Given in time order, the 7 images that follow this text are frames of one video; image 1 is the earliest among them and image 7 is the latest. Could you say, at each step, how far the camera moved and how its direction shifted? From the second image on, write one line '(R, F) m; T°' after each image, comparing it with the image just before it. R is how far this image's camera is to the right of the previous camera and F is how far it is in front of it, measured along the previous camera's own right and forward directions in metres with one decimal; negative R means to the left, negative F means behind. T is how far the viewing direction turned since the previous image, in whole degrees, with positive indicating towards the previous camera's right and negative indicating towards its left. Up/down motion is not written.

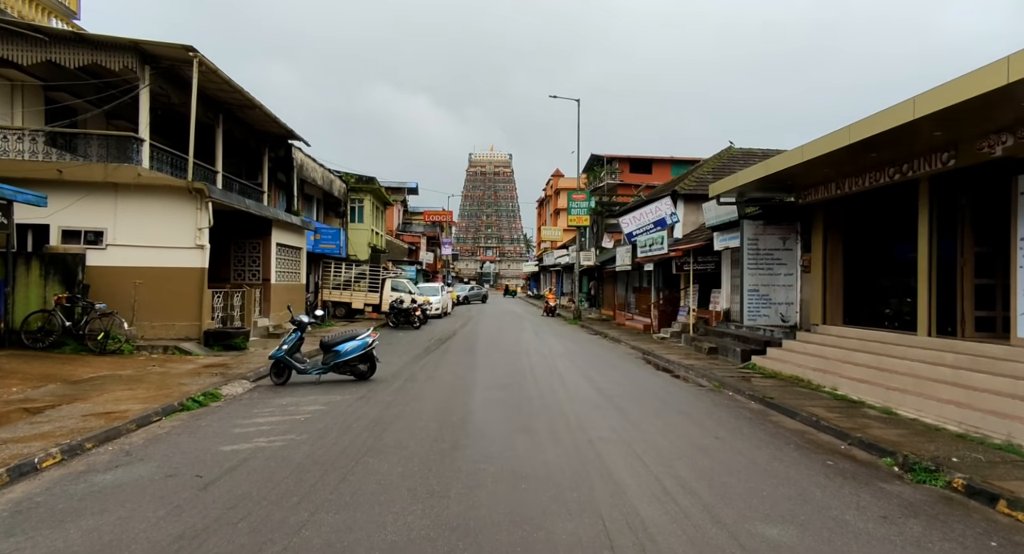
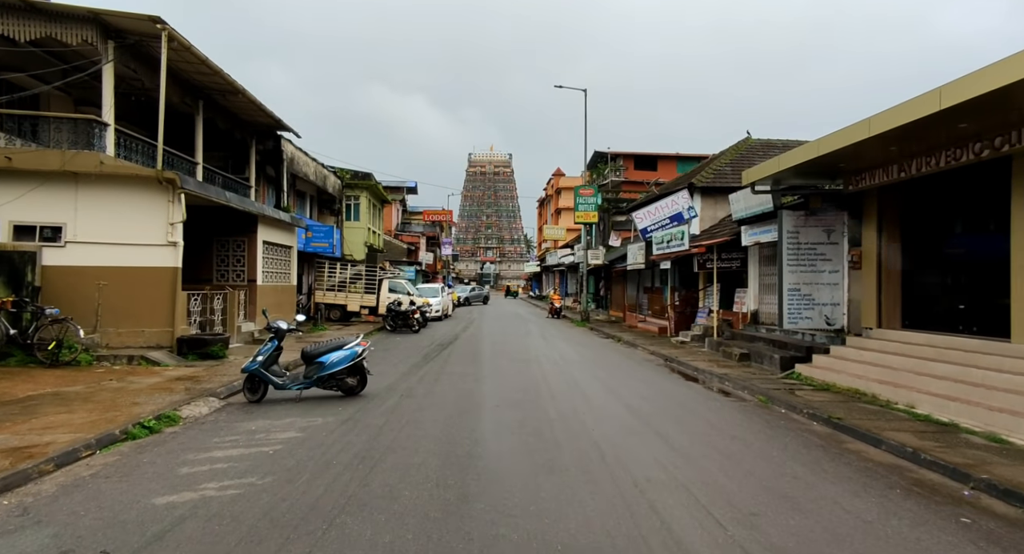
(-0.2, +1.5) m; 0°
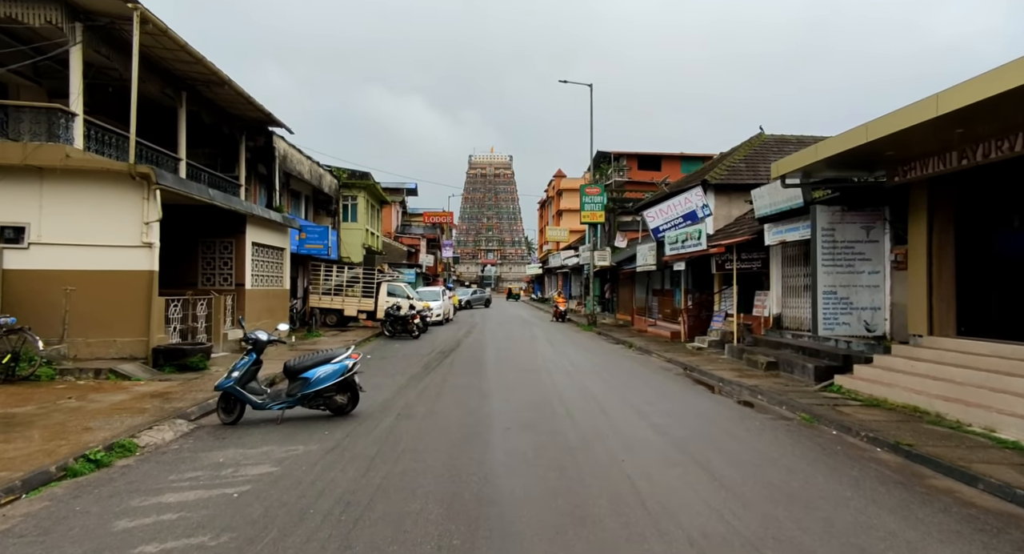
(-0.1, +1.1) m; 0°
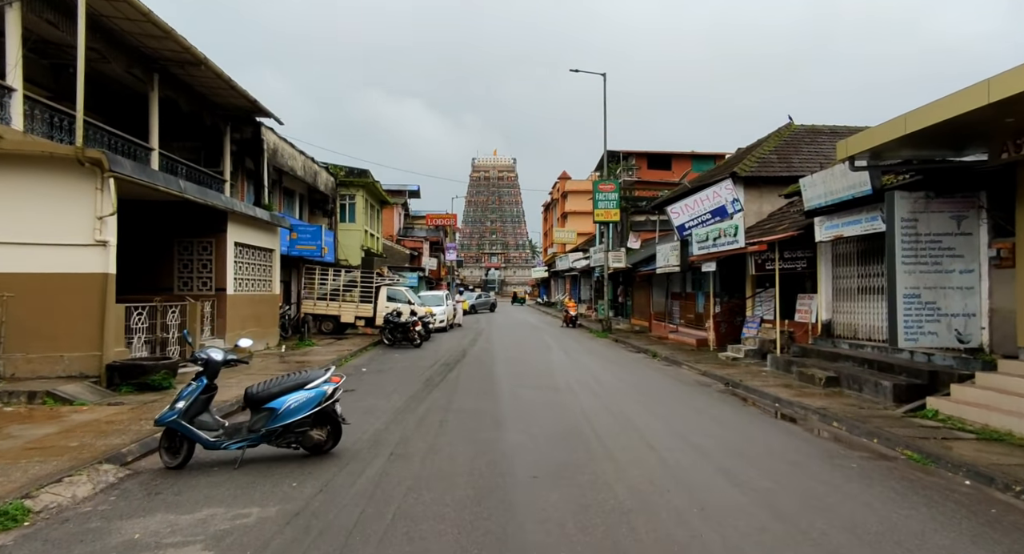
(-0.2, +1.8) m; 0°
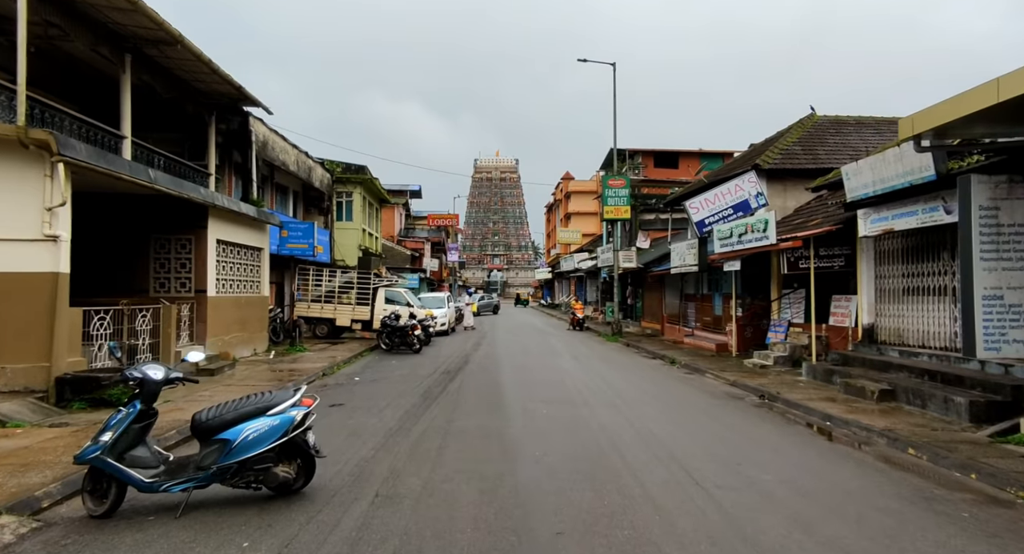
(-0.1, +1.3) m; 0°
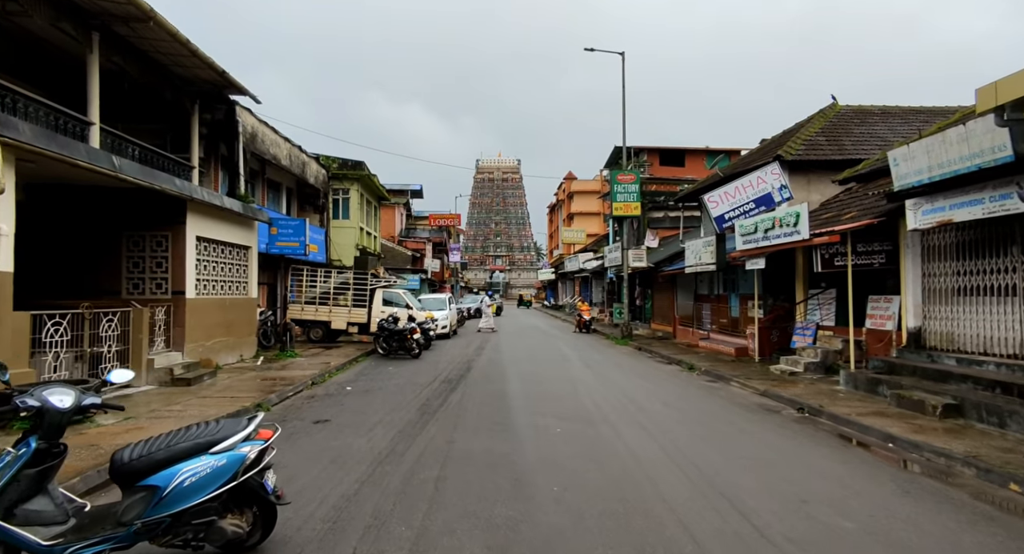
(-0.1, +1.2) m; 0°
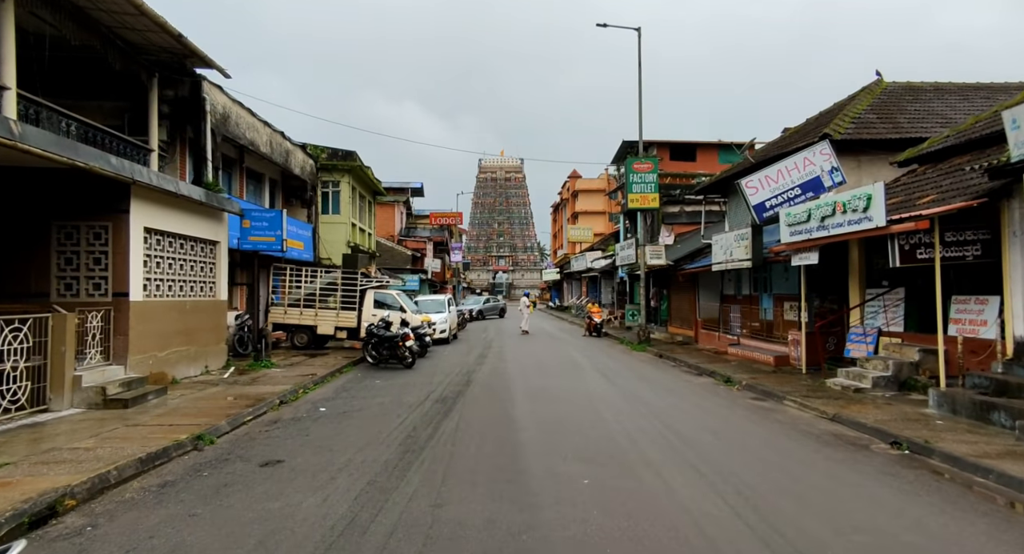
(-0.1, +2.1) m; 0°
